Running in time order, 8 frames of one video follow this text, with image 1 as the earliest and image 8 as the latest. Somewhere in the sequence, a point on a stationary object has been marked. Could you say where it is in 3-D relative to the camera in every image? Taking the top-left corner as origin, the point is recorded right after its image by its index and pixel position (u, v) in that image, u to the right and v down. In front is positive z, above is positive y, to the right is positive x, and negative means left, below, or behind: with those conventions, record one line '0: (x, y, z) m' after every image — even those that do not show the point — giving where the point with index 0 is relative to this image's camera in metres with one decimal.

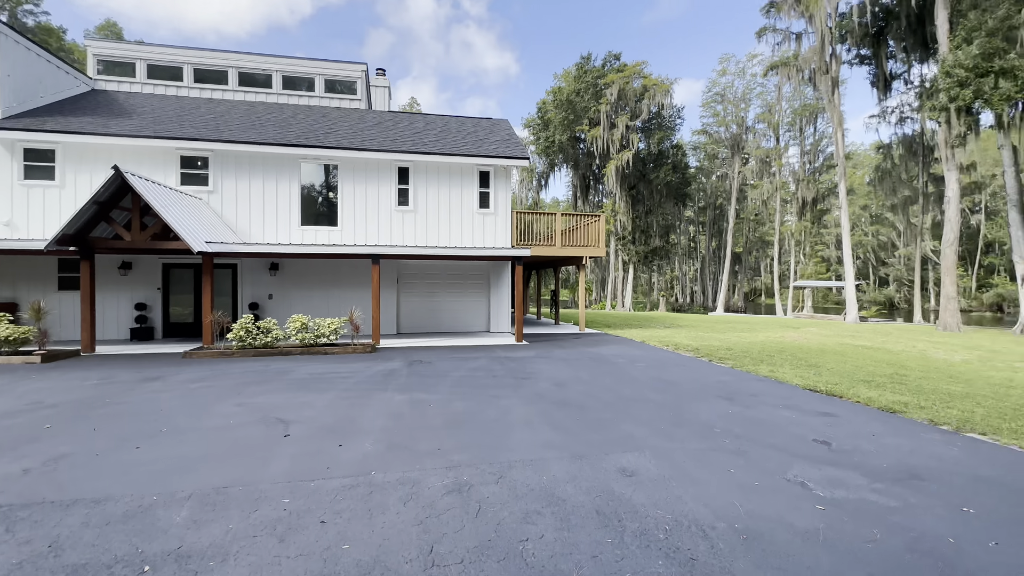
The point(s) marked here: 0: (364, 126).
0: (-3.8, +4.2, +11.5) m
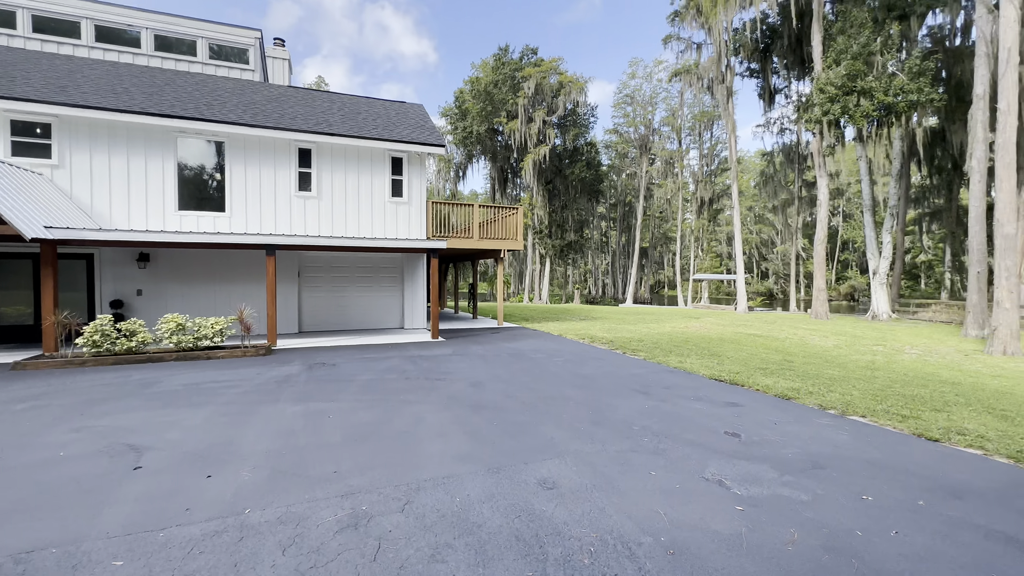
0: (-5.8, +4.3, +10.2) m
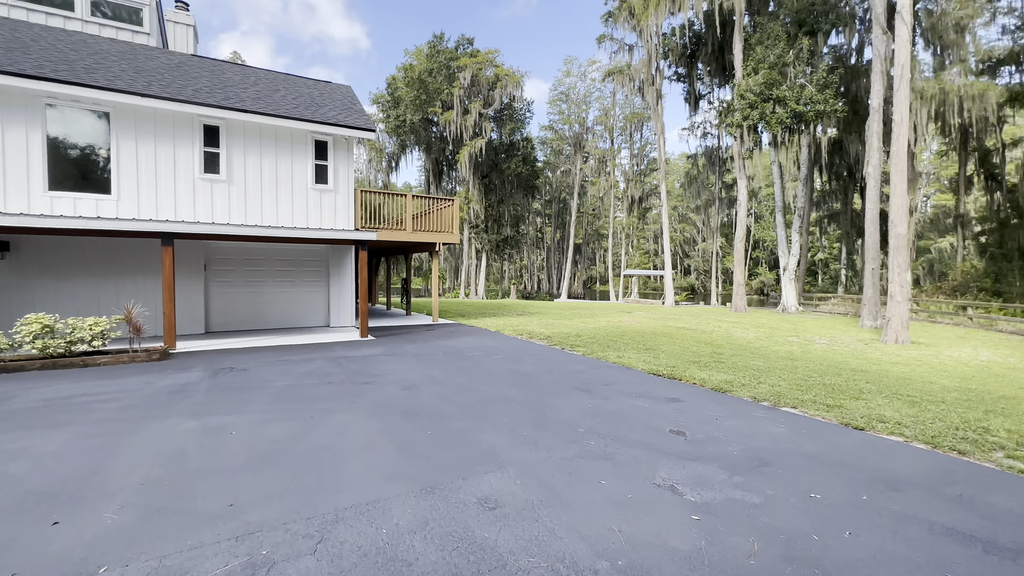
0: (-7.2, +4.4, +8.9) m
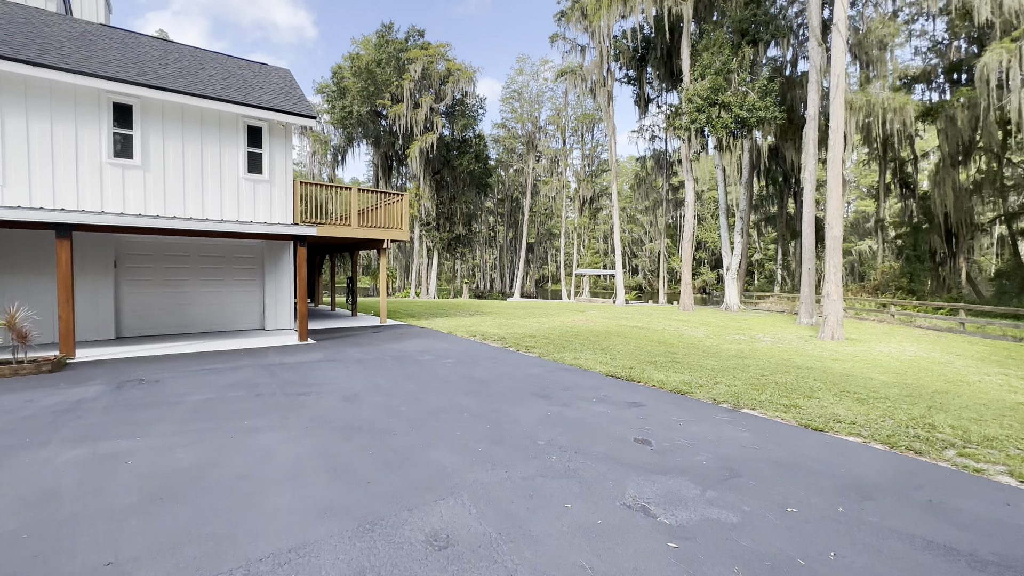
0: (-8.0, +4.4, +7.8) m
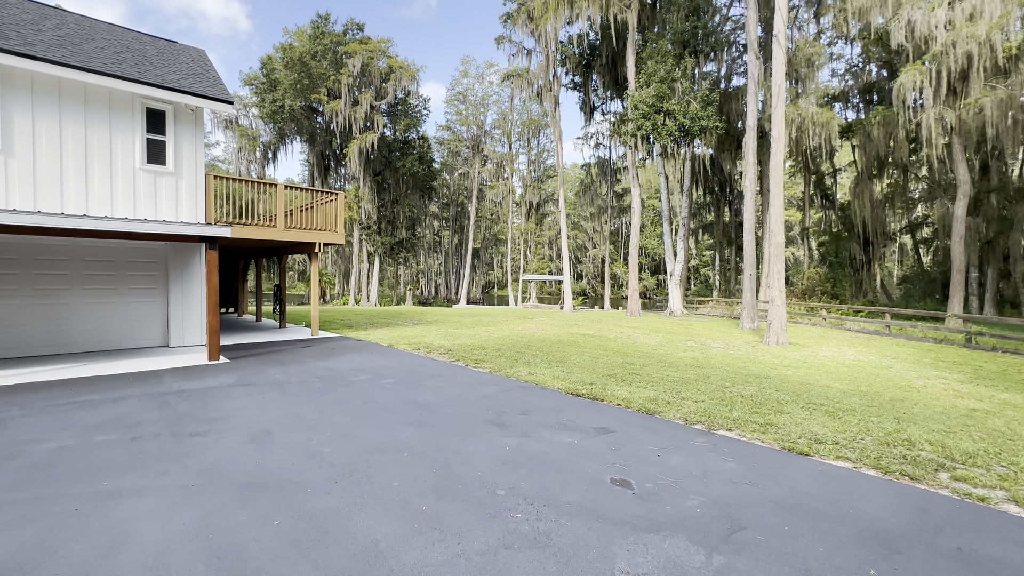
0: (-8.8, +4.2, +6.2) m
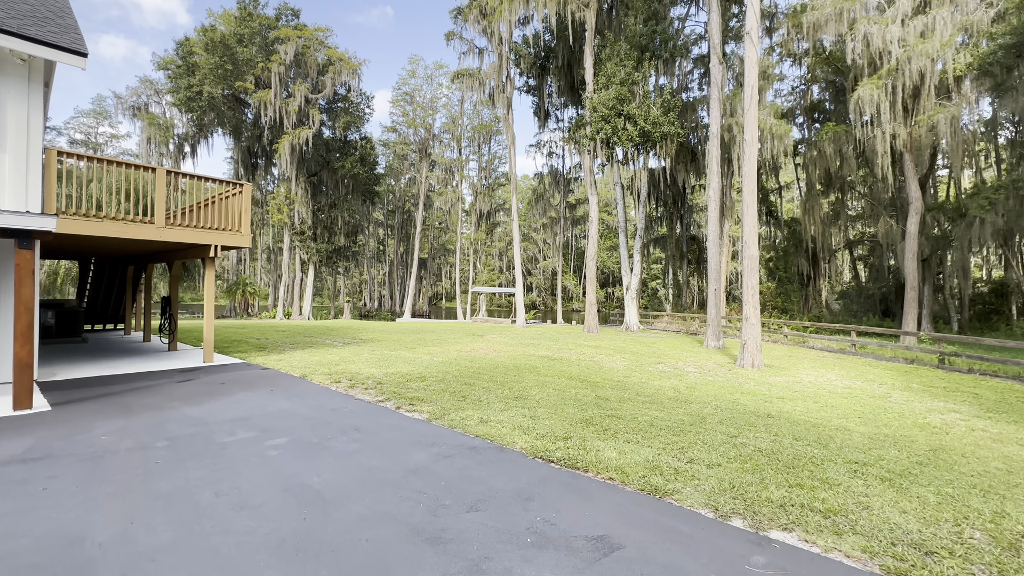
0: (-9.3, +4.1, +3.8) m
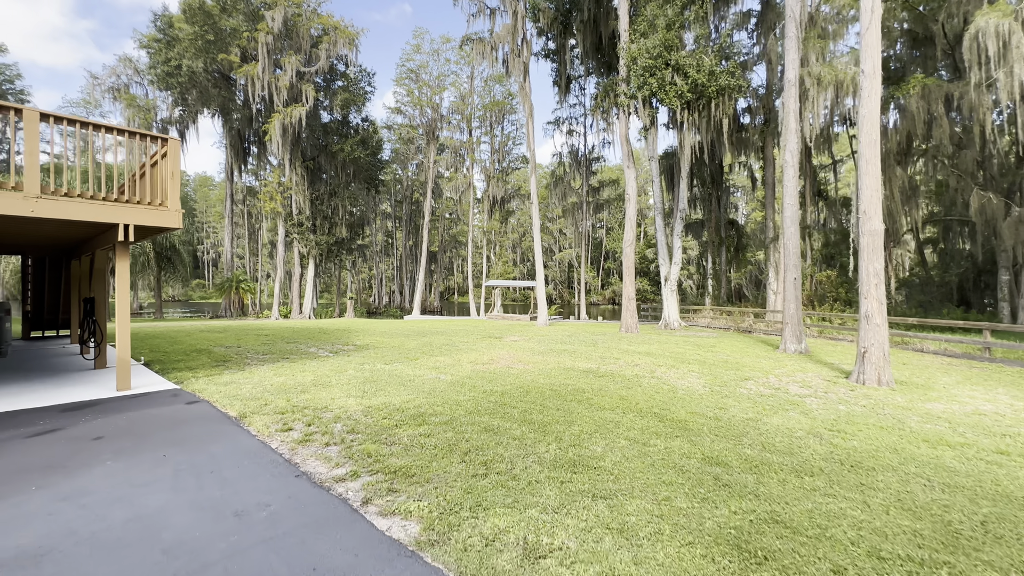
0: (-9.0, +4.0, +1.7) m
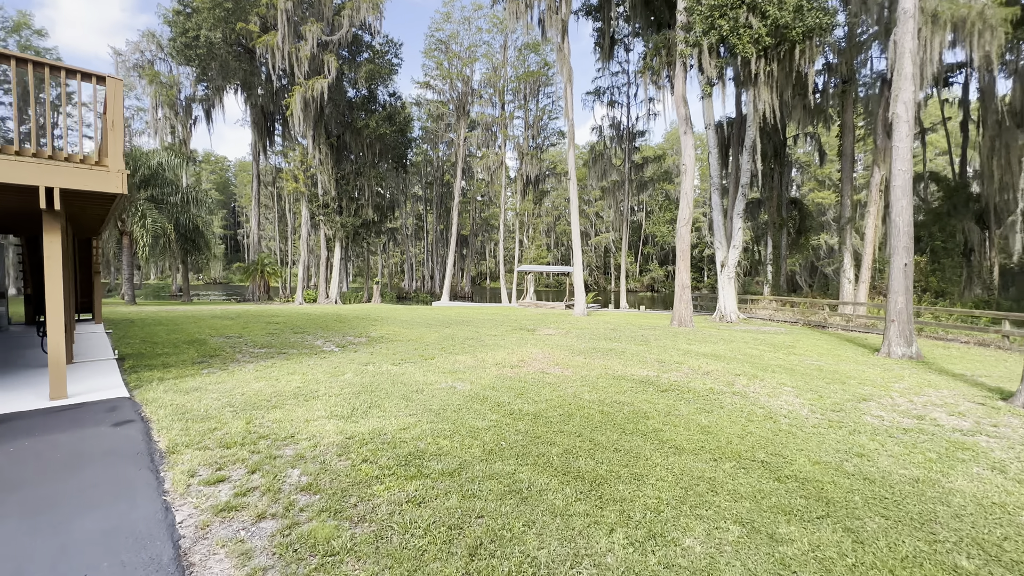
0: (-8.9, +4.1, +0.7) m
